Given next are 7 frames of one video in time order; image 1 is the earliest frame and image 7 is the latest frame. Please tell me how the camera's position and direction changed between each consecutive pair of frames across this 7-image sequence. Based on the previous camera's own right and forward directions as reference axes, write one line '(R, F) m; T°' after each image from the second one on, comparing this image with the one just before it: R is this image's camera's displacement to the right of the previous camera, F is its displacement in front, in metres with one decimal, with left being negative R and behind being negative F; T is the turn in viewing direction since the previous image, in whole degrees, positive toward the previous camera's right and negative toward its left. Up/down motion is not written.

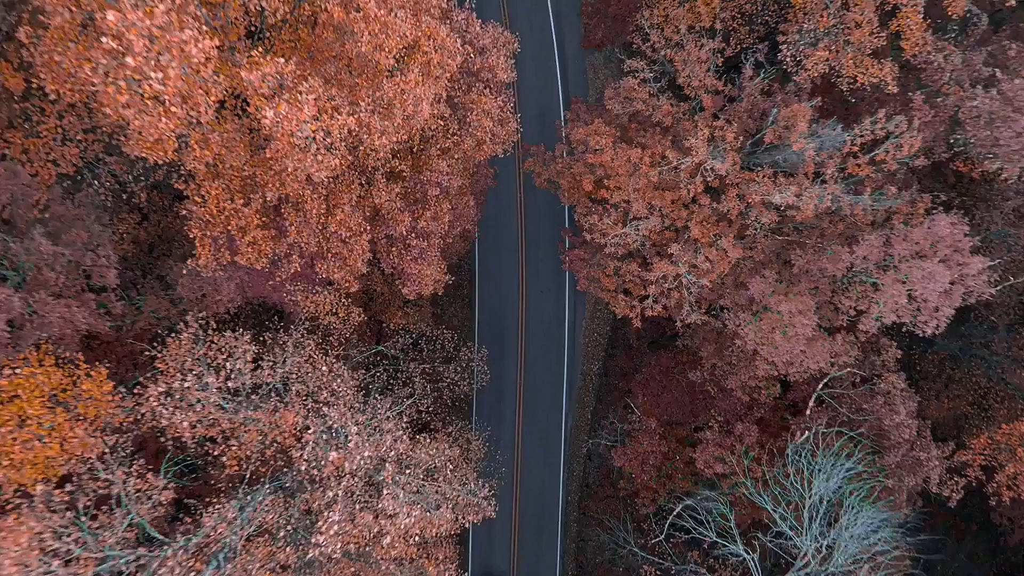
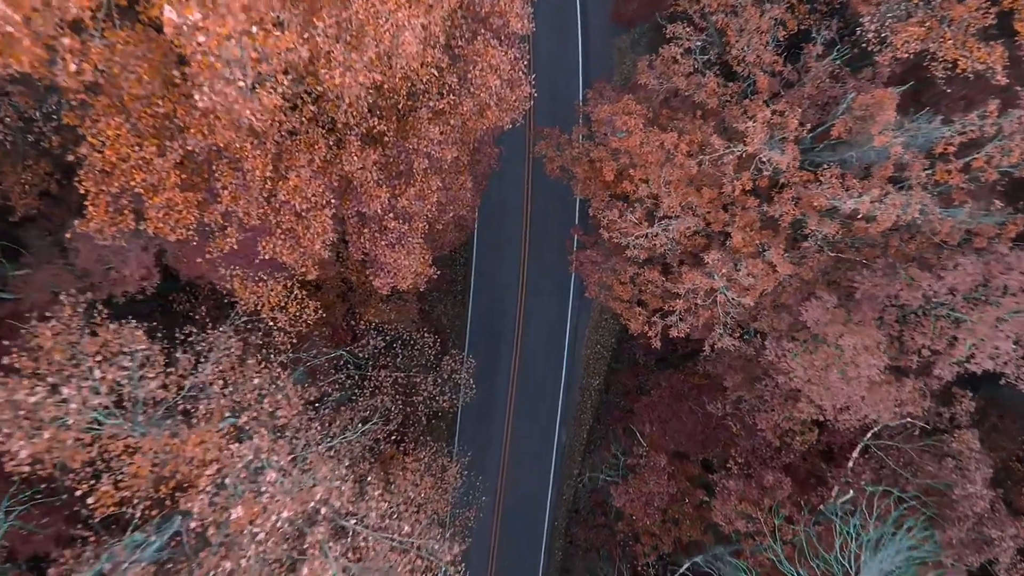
(+0.1, +4.3) m; 0°
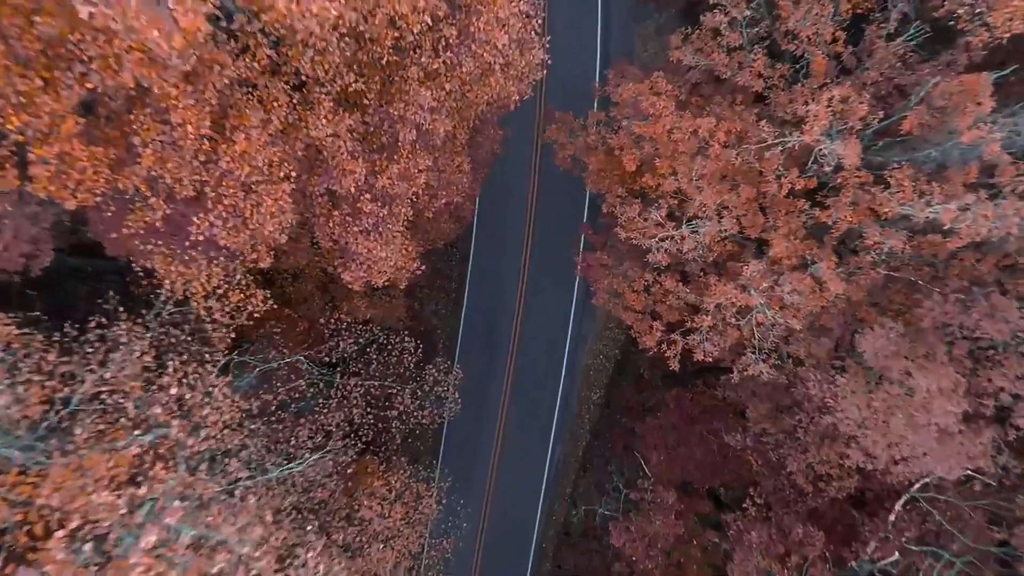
(+0.2, +3.1) m; 0°
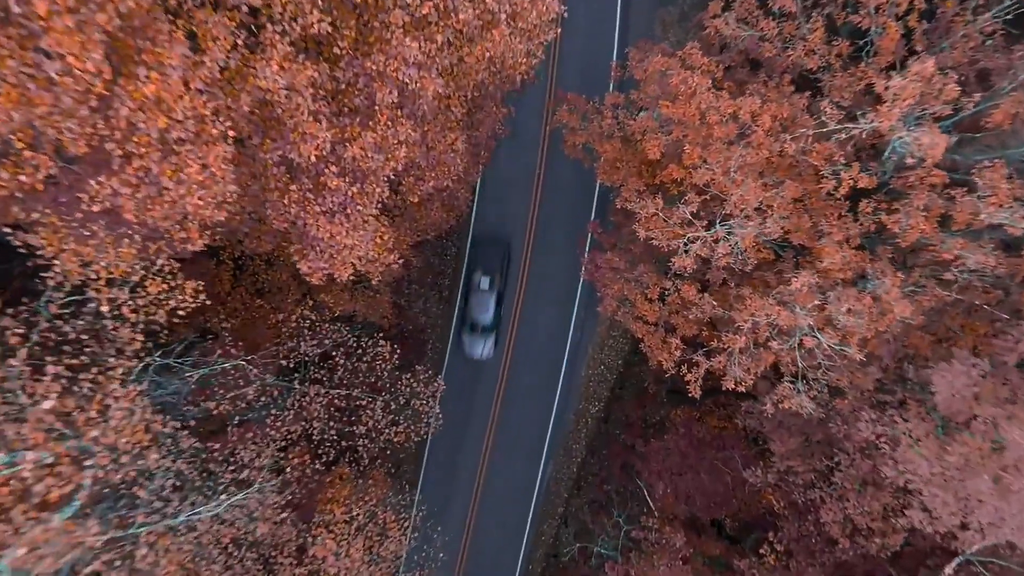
(+0.2, +2.9) m; 0°
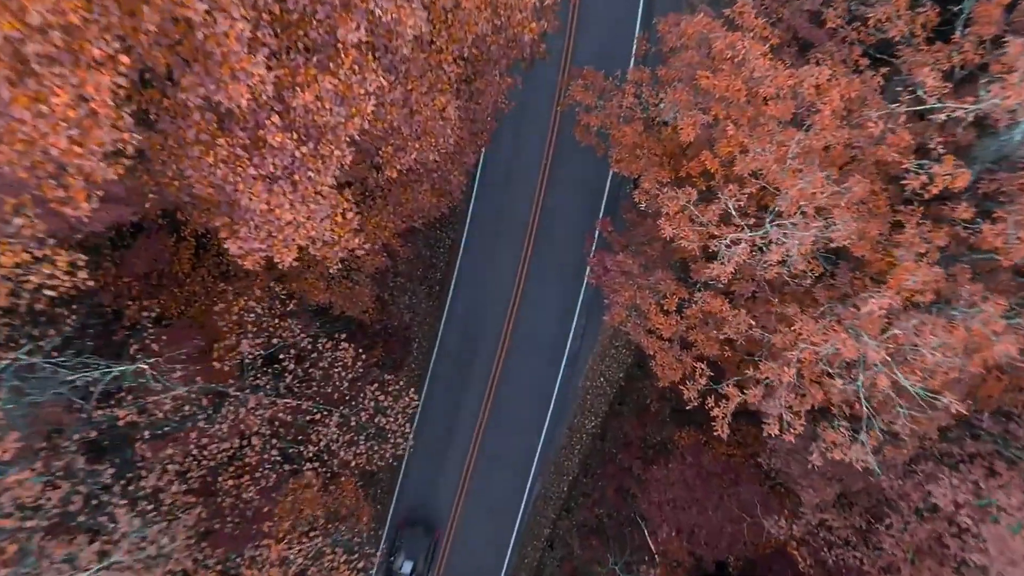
(+0.3, +2.9) m; 0°
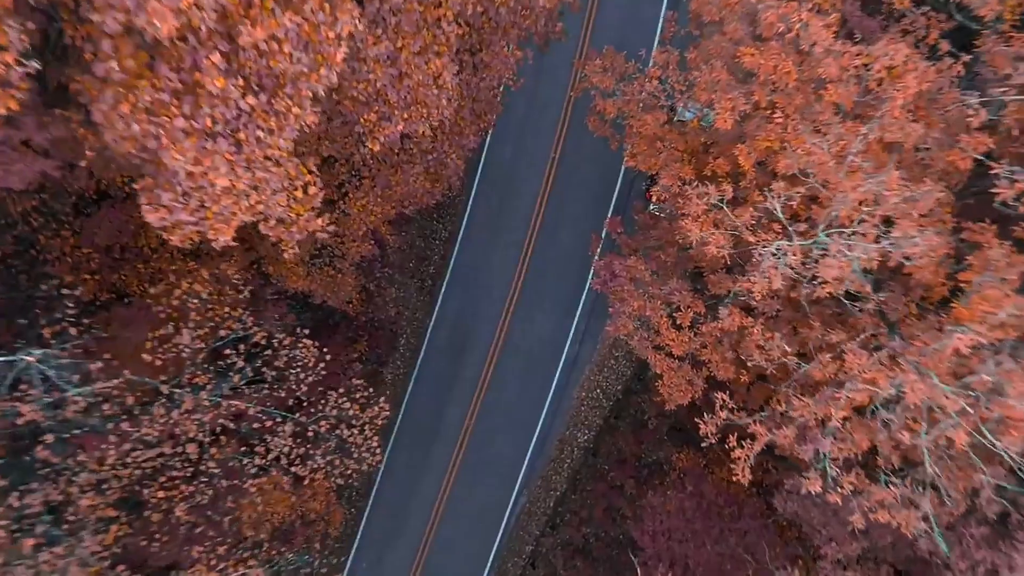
(+0.3, +2.0) m; 0°
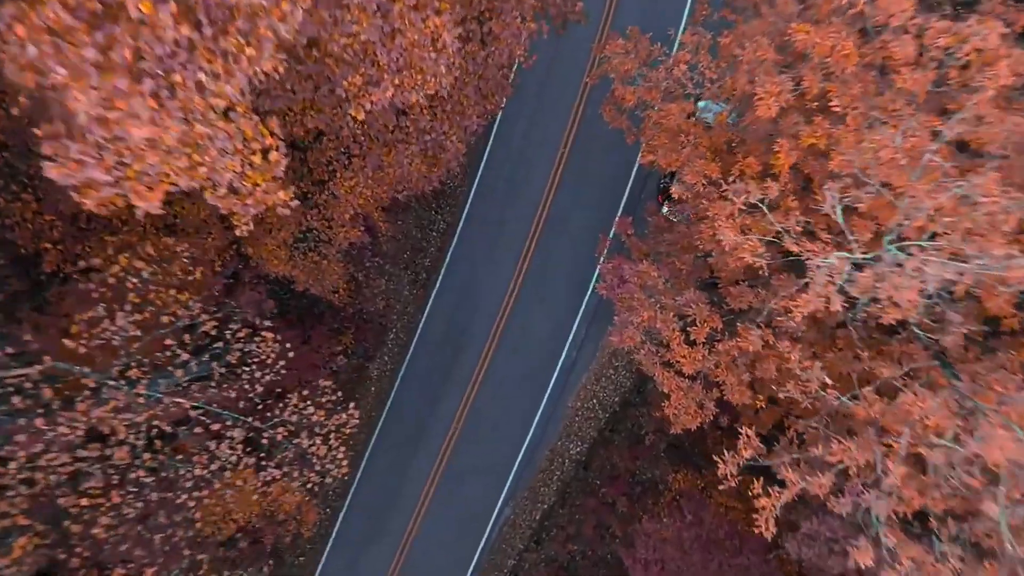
(+0.1, +1.6) m; 0°
